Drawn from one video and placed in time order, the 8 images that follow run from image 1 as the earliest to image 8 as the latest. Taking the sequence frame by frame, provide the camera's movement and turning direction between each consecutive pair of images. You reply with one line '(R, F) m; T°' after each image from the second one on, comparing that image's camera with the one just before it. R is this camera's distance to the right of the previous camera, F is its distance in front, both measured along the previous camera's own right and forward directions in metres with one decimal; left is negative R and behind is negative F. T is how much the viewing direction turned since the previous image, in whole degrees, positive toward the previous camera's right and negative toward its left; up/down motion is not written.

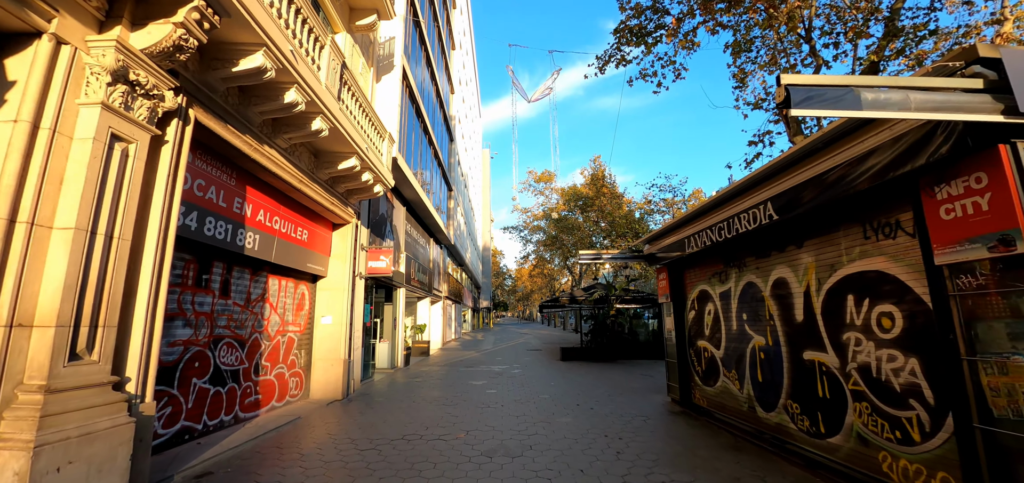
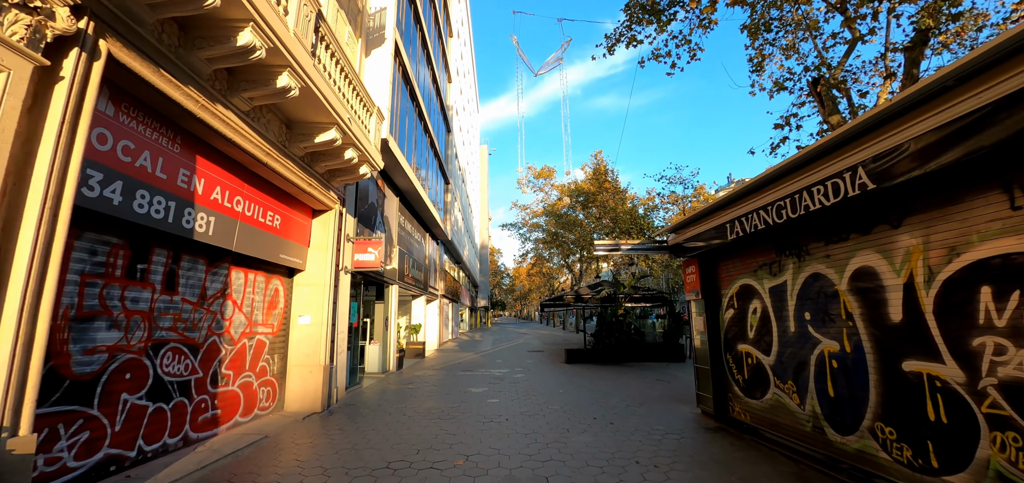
(-0.2, +1.1) m; 0°
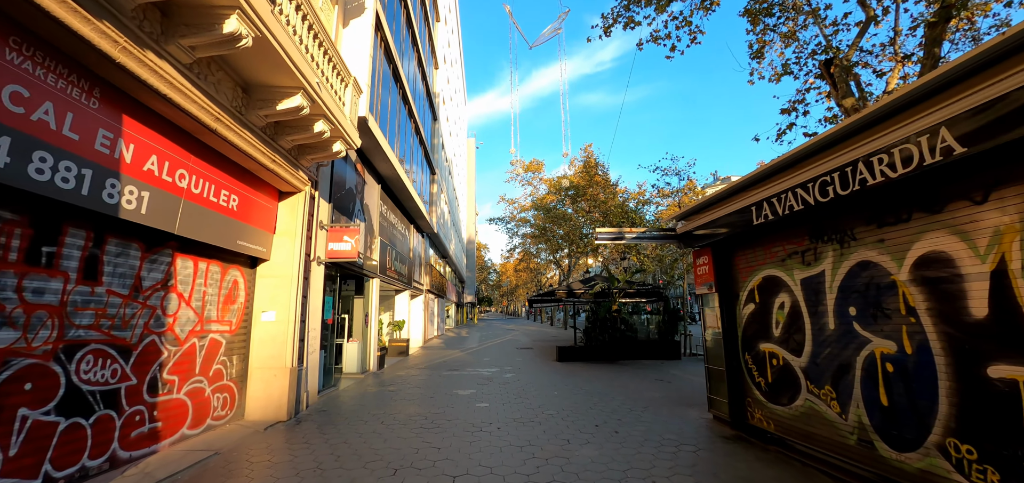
(-0.1, +0.8) m; +2°
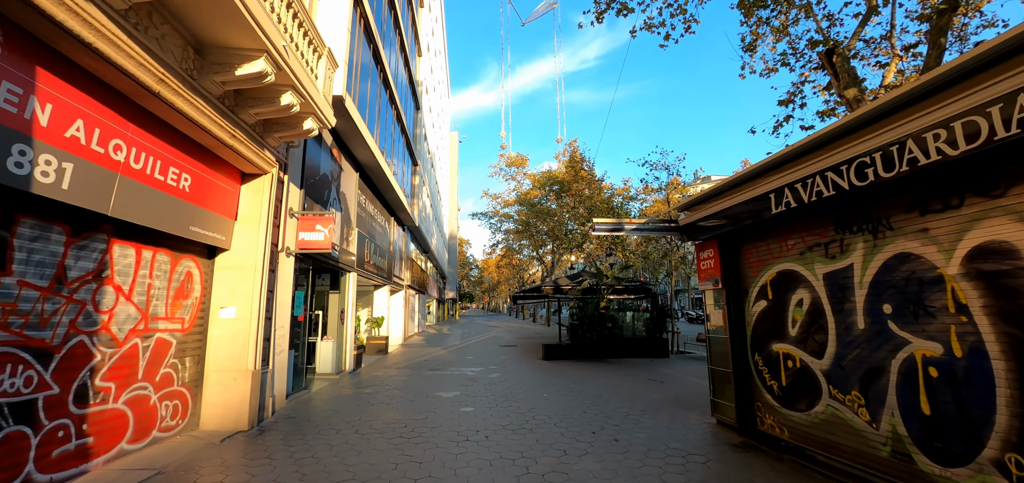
(-0.1, +0.6) m; +3°
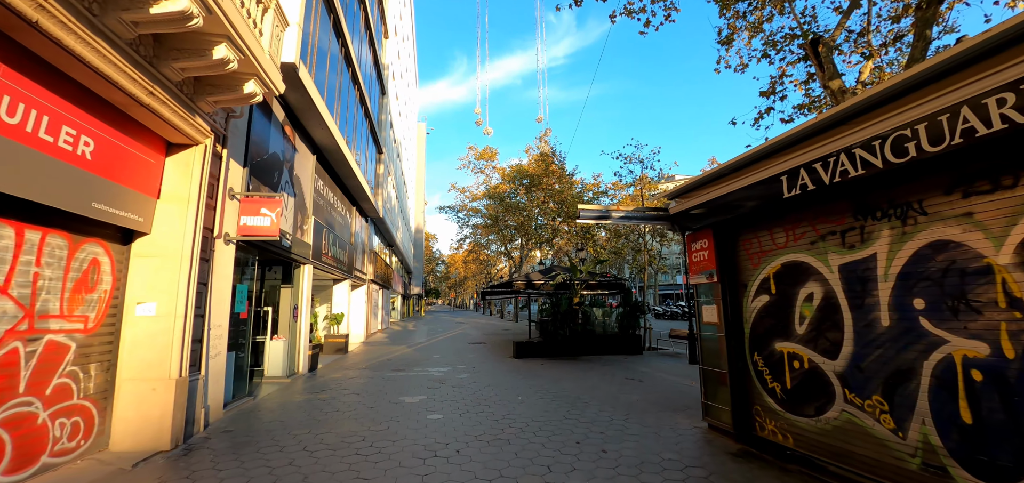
(-0.1, +0.7) m; +4°
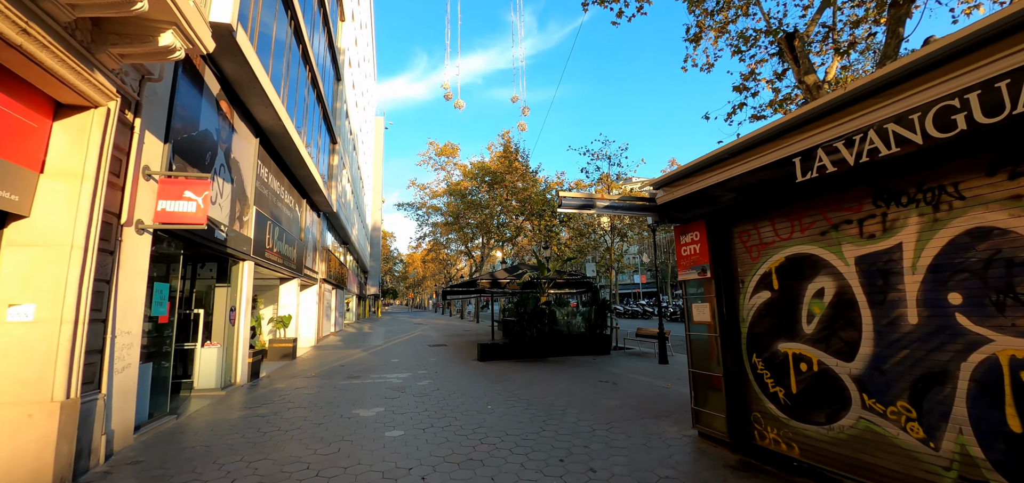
(-0.2, +0.6) m; +5°
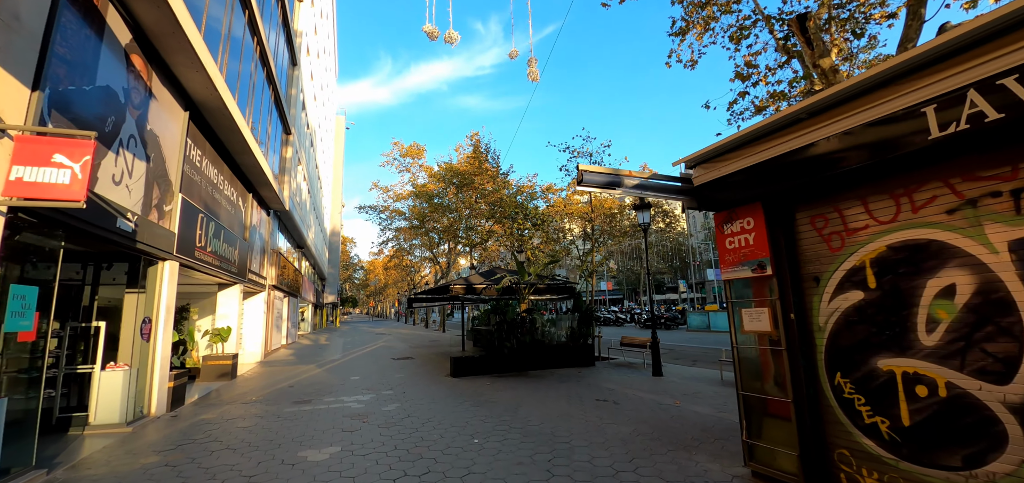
(-0.4, +1.2) m; +5°
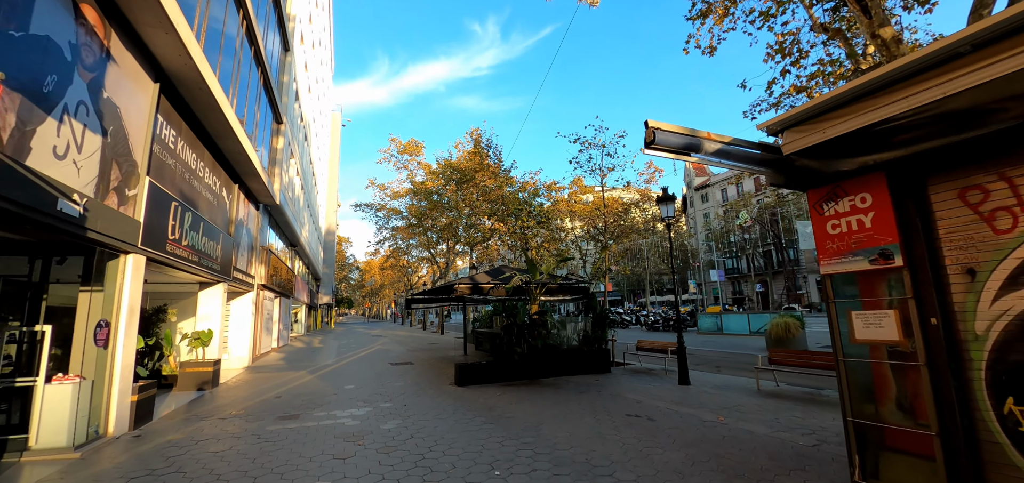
(-0.3, +0.9) m; +1°
